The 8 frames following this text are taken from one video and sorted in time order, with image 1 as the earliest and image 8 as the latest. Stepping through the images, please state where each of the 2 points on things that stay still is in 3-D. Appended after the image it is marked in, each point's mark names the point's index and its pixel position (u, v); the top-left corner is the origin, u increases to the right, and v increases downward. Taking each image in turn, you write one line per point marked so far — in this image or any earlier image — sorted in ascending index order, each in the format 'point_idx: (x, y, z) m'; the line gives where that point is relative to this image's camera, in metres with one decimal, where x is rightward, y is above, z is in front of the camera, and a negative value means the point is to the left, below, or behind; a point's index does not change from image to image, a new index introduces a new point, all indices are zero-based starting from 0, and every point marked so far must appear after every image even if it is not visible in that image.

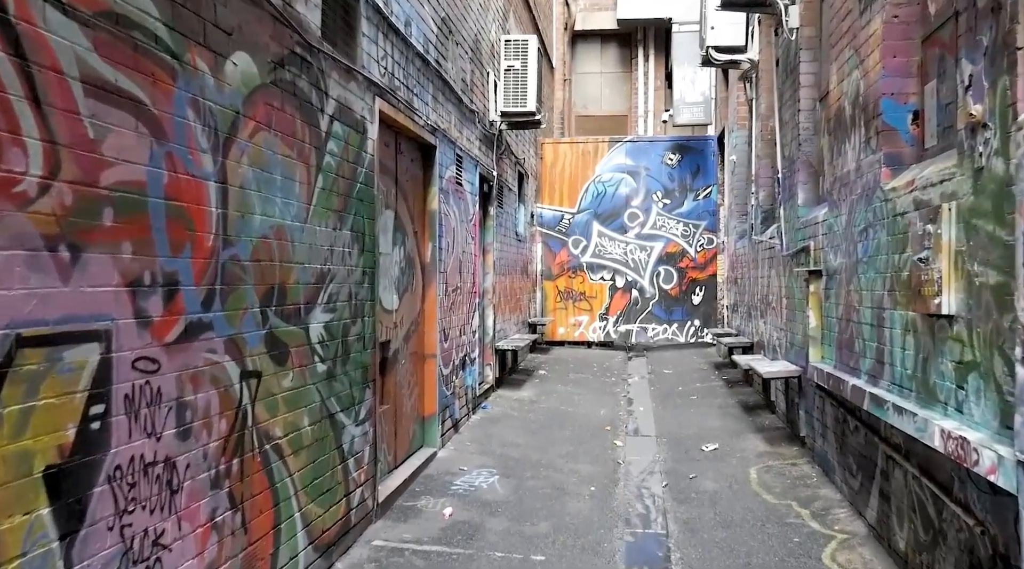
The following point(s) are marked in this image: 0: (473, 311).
0: (-0.4, -0.3, +8.2) m
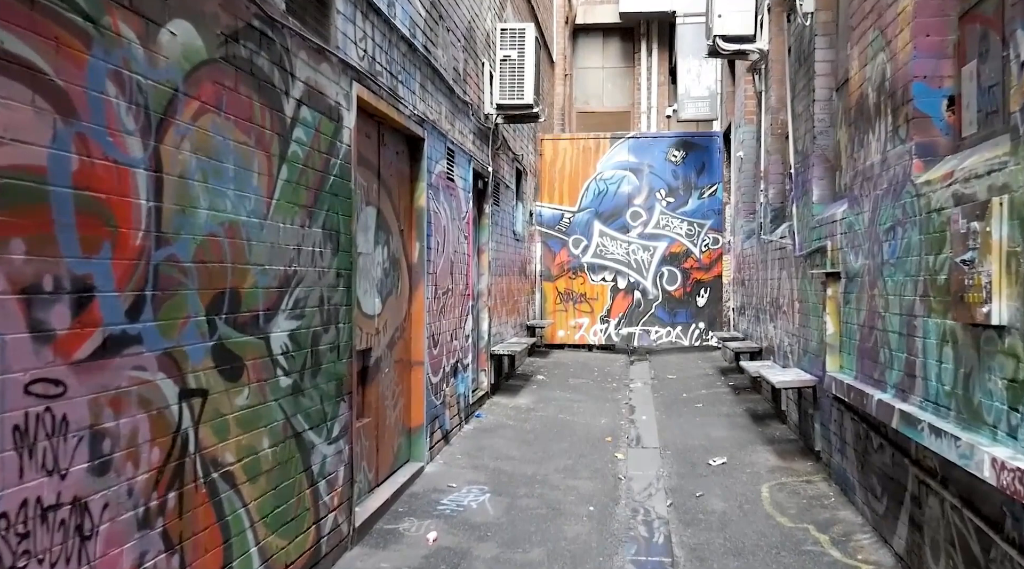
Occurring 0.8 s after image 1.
0: (-0.4, -0.3, +7.8) m
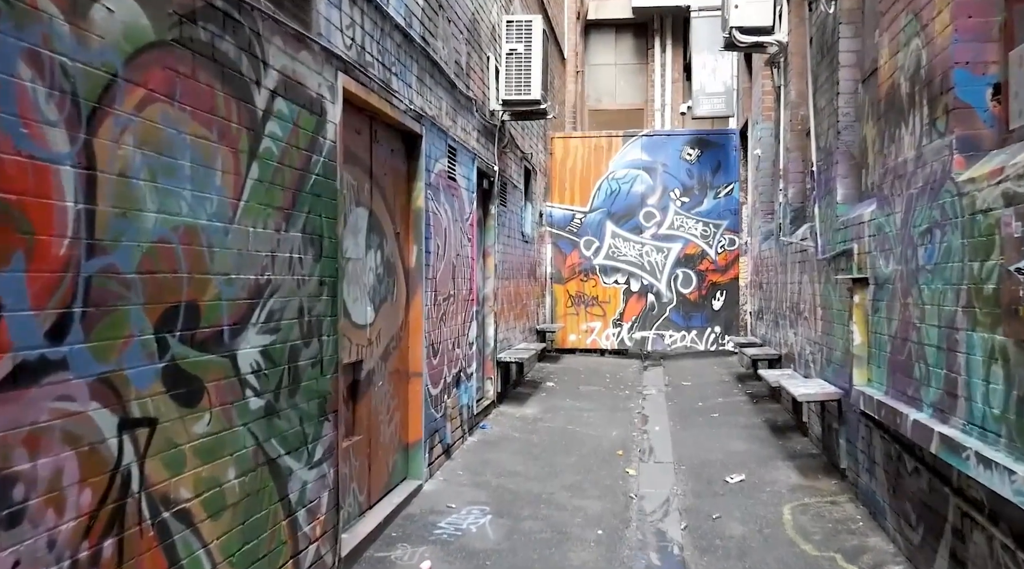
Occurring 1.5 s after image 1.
0: (-0.4, -0.3, +7.4) m
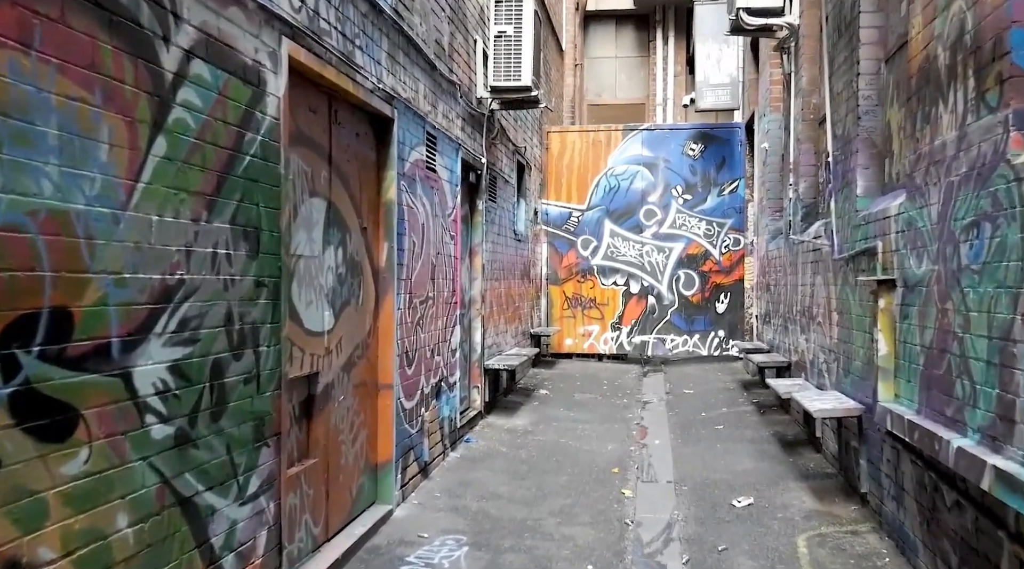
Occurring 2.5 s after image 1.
0: (-0.5, -0.3, +6.8) m
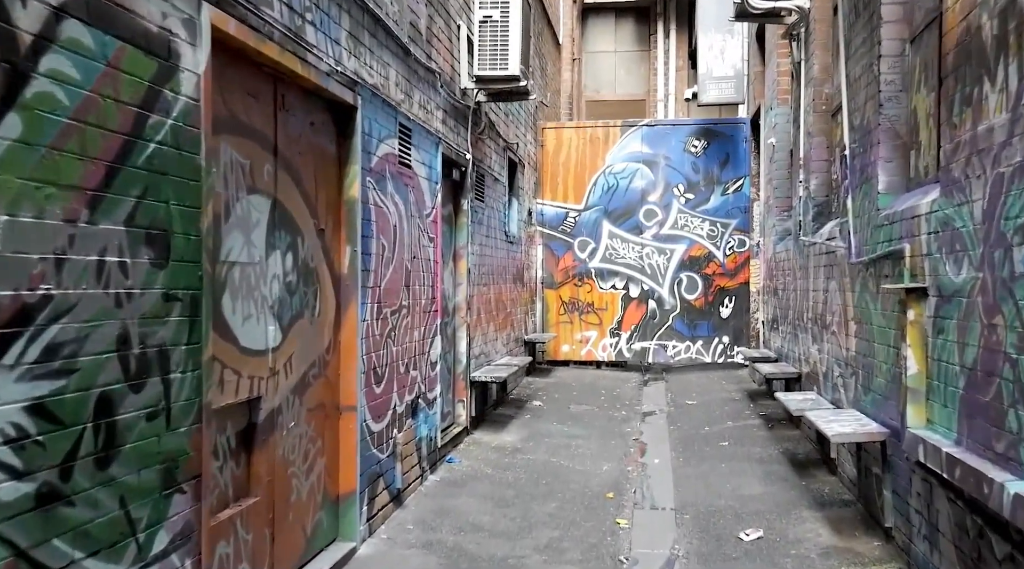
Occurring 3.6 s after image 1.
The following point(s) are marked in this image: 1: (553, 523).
0: (-0.6, -0.4, +6.2) m
1: (+0.3, -1.5, +5.2) m
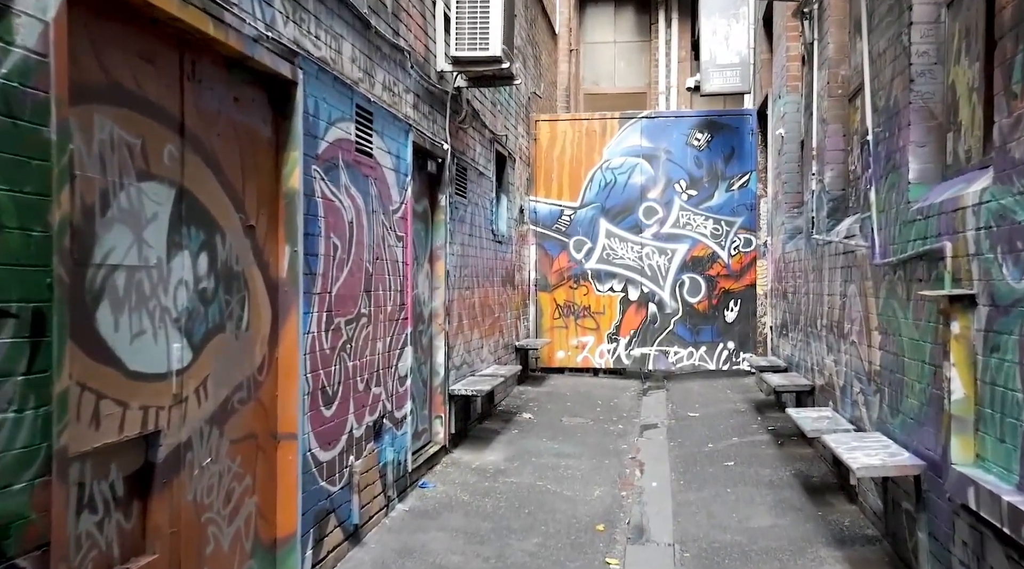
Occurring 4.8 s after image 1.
0: (-0.7, -0.4, +5.5) m
1: (+0.1, -1.5, +4.5) m
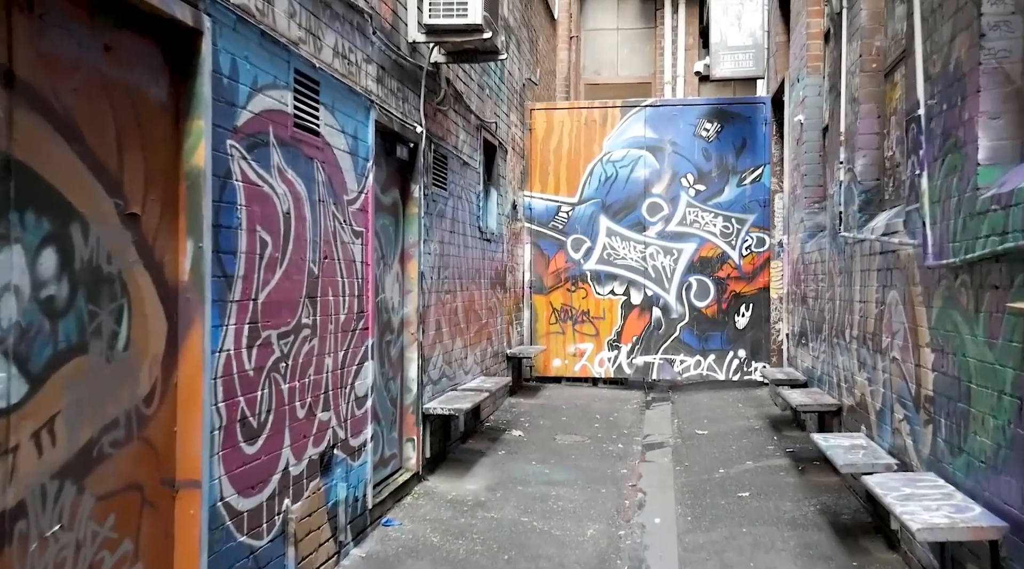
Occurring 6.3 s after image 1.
0: (-0.9, -0.4, +4.7) m
1: (0.0, -1.5, +3.7) m
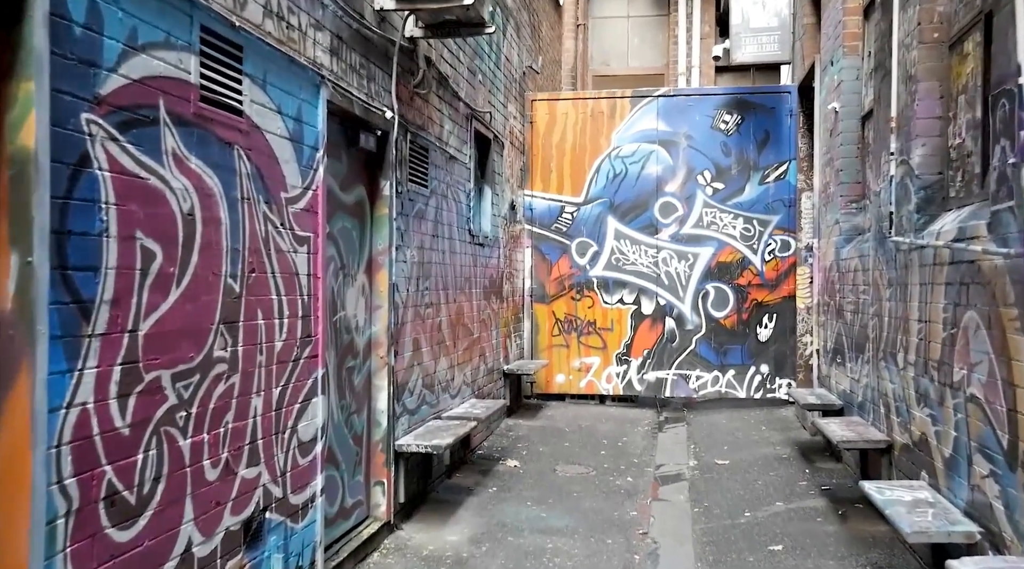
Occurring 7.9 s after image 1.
0: (-0.9, -0.5, +3.8) m
1: (-0.1, -1.6, +2.8) m
